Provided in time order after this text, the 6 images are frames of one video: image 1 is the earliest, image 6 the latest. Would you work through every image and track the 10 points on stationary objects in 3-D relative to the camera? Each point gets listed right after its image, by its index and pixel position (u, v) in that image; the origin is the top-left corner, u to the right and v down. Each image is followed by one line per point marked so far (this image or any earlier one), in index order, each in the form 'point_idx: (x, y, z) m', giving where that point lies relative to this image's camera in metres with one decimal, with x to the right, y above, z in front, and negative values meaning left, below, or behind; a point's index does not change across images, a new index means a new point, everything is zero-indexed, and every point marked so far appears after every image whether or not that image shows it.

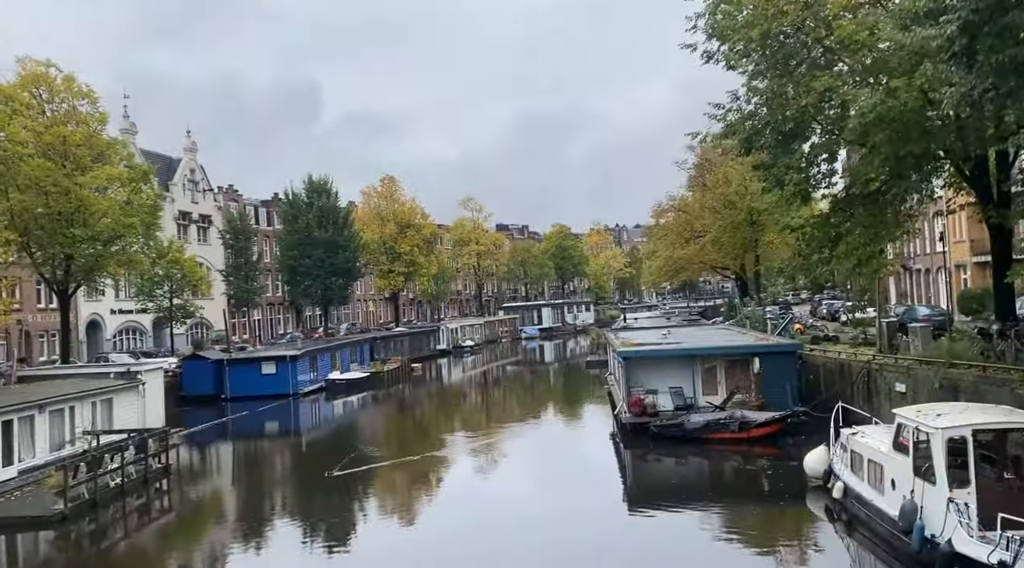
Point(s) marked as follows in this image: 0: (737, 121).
0: (+4.5, +3.2, +18.9) m
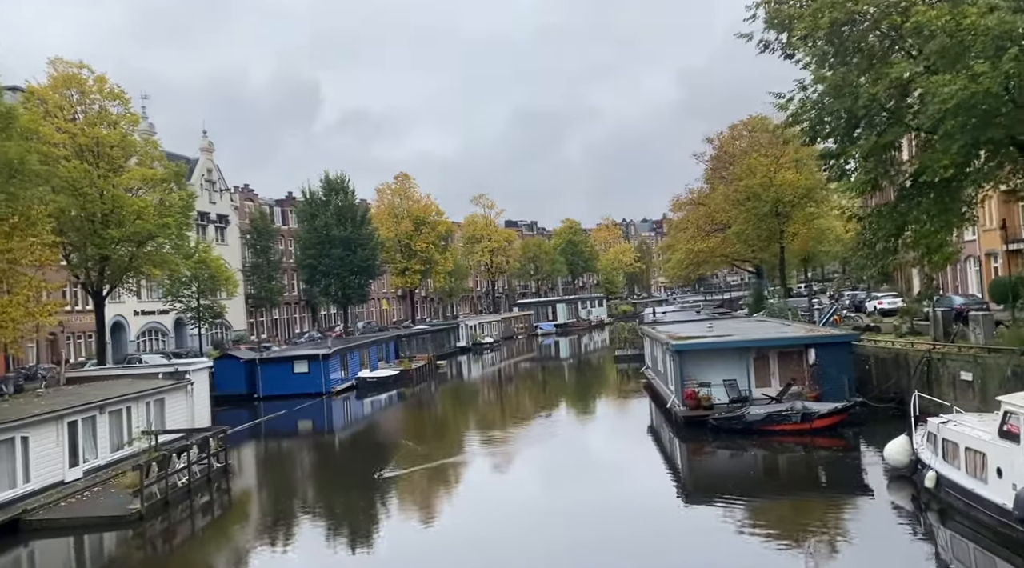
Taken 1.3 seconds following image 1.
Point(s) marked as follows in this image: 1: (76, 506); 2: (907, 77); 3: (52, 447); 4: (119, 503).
0: (+5.7, +3.4, +18.8) m
1: (-8.0, -4.1, +17.8) m
2: (+6.8, +3.6, +16.6) m
3: (-9.0, -3.2, +18.7) m
4: (-7.2, -4.1, +17.8) m
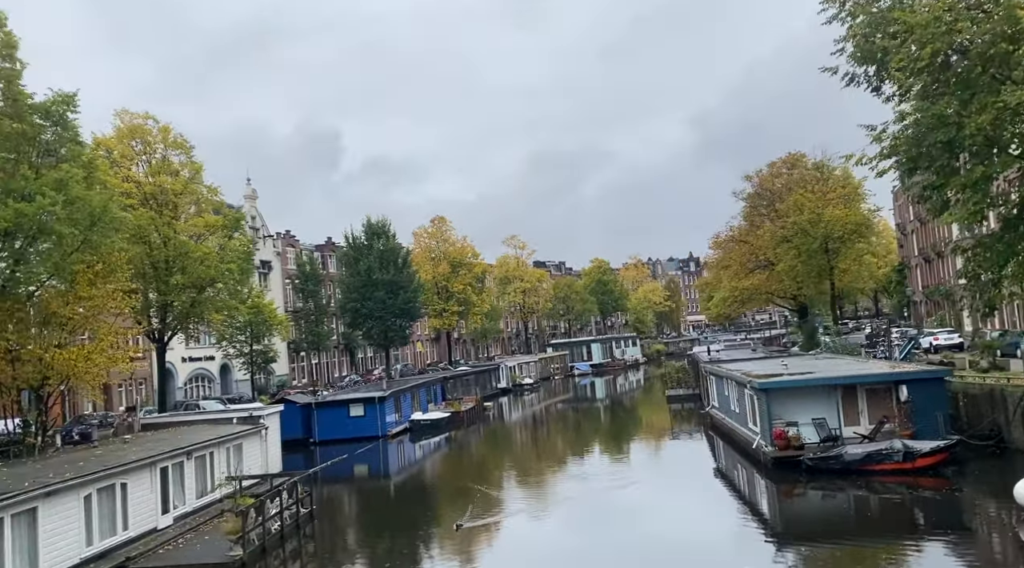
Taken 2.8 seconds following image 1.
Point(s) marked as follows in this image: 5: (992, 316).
0: (+7.5, +2.8, +18.5) m
1: (-6.1, -4.9, +17.5) m
2: (+8.6, +3.0, +16.3) m
3: (-7.1, -4.1, +18.5) m
4: (-5.3, -4.9, +17.5) m
5: (+9.6, -0.6, +19.2) m
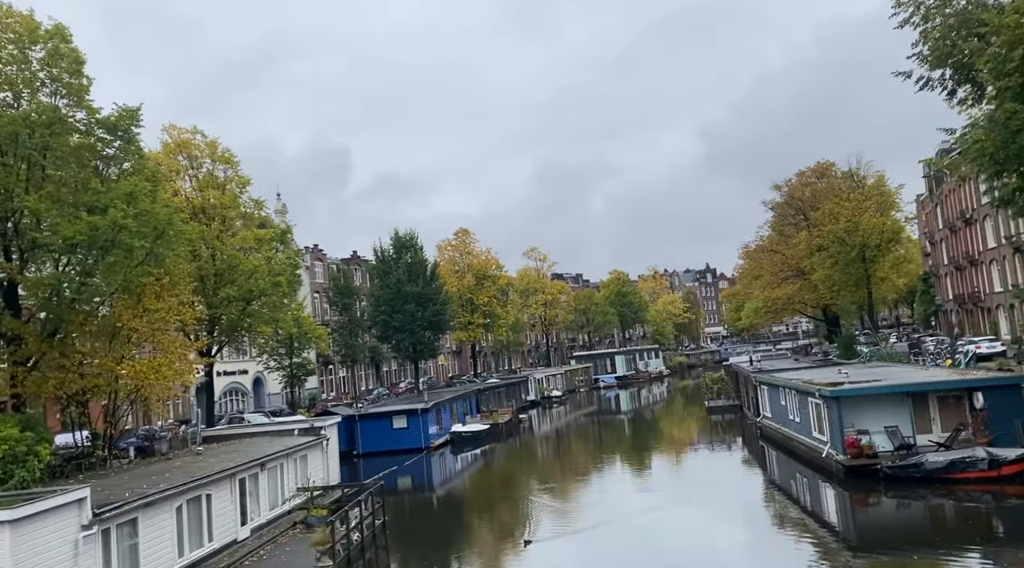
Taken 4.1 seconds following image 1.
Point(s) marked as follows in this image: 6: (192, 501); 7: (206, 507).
0: (+9.0, +2.7, +18.3) m
1: (-4.5, -5.1, +17.4) m
2: (+10.1, +3.0, +16.1) m
3: (-5.5, -4.3, +18.5) m
4: (-3.7, -5.1, +17.4) m
5: (+11.2, -0.7, +18.9) m
6: (-5.7, -3.9, +16.9) m
7: (-5.6, -4.1, +17.5) m
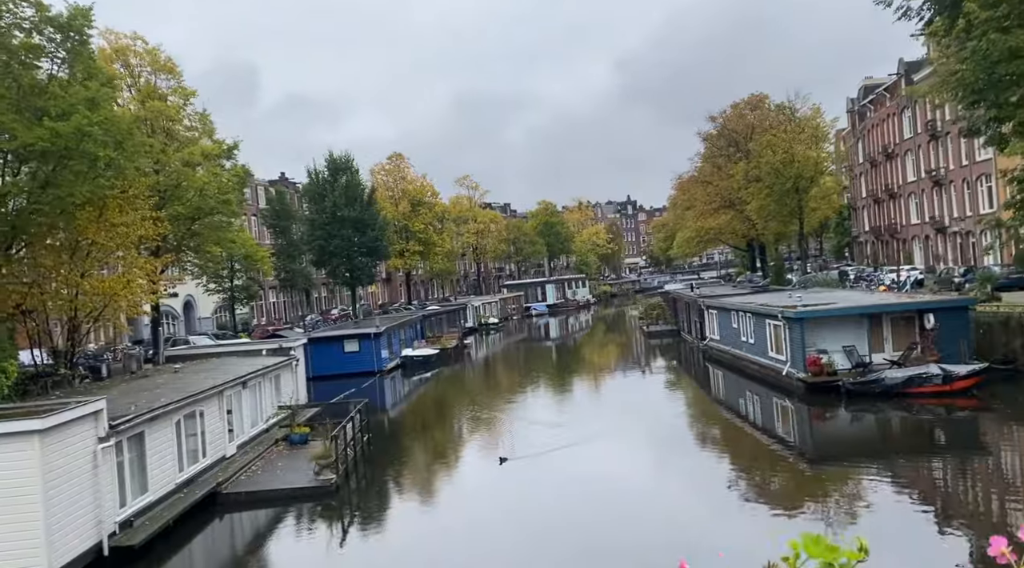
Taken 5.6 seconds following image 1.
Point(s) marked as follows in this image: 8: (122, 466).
0: (+8.8, +4.2, +19.1) m
1: (-4.7, -3.6, +17.6) m
2: (+10.1, +4.3, +16.9) m
3: (-5.7, -2.7, +18.5) m
4: (-3.9, -3.5, +17.7) m
5: (+10.9, +0.8, +20.1) m
6: (-5.8, -2.4, +17.0) m
7: (-5.7, -2.5, +17.5) m
8: (-5.6, -2.6, +13.9) m
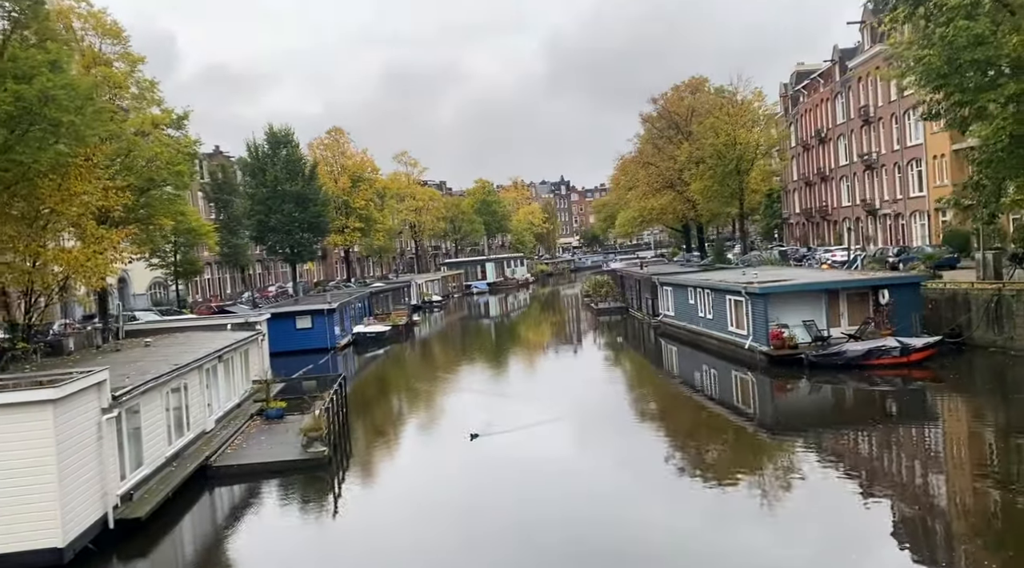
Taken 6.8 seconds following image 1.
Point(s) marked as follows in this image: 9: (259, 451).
0: (+8.4, +4.7, +19.9) m
1: (-5.0, -3.1, +17.7) m
2: (+9.9, +4.7, +17.8) m
3: (-6.1, -2.1, +18.4) m
4: (-4.1, -3.0, +17.8) m
5: (+10.4, +1.3, +21.1) m
6: (-6.0, -1.9, +16.9) m
7: (-6.0, -2.0, +17.4) m
8: (-5.6, -2.2, +13.8) m
9: (-4.8, -3.1, +17.8) m
